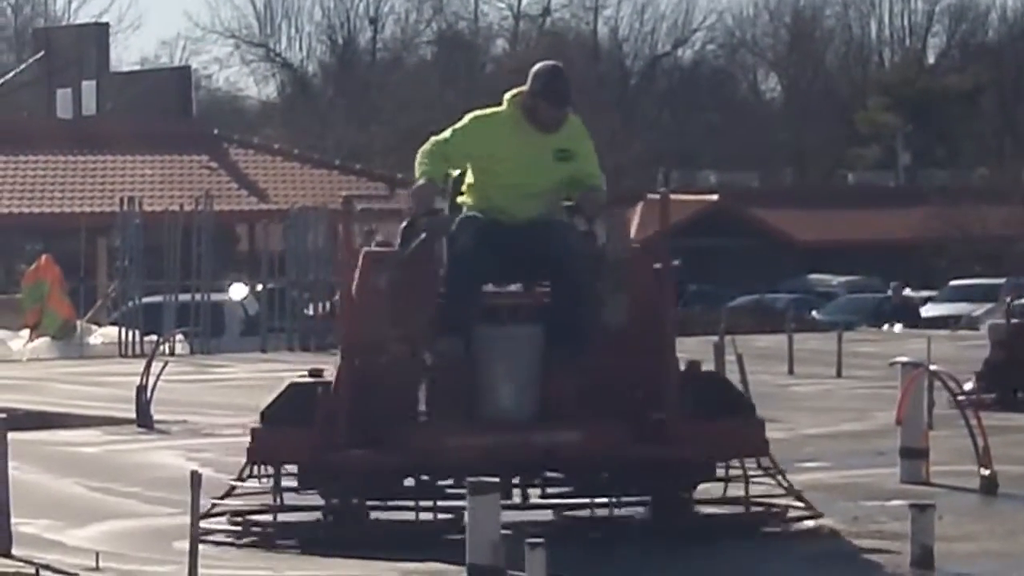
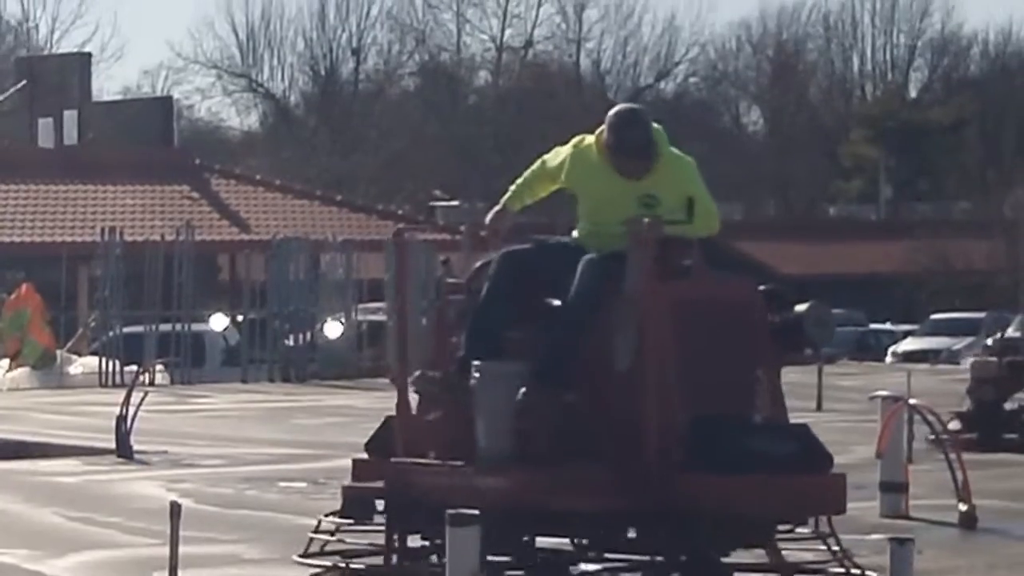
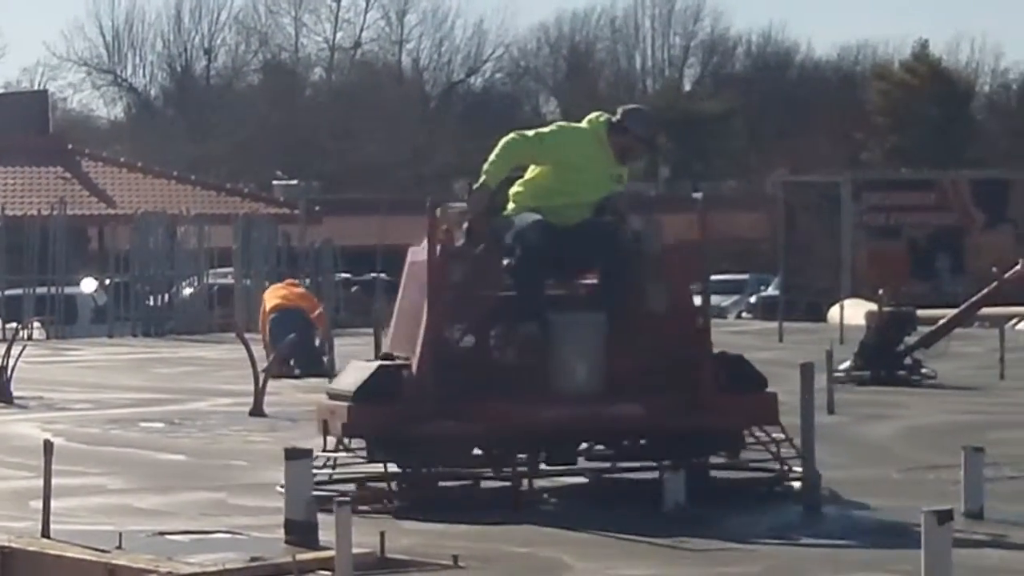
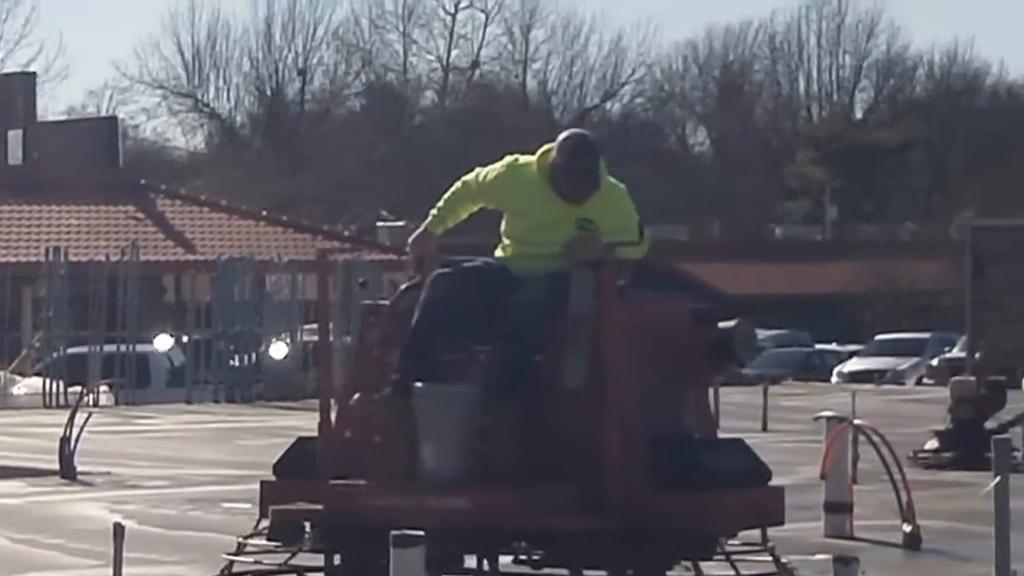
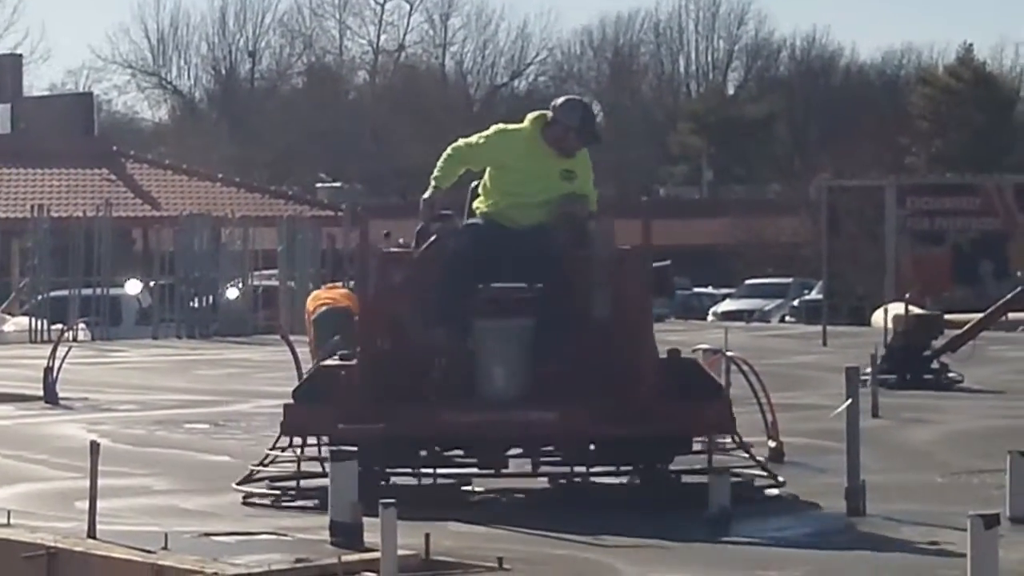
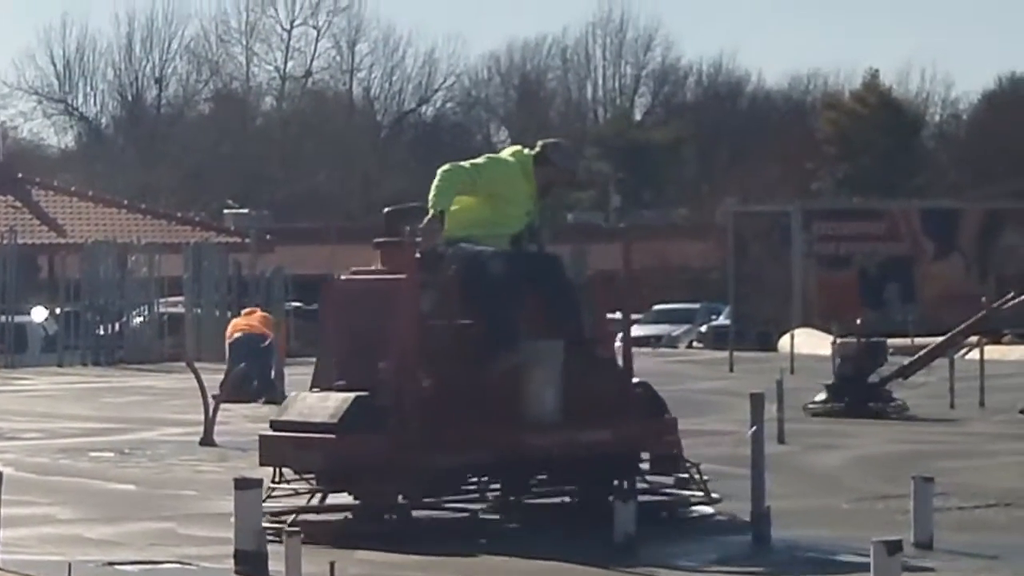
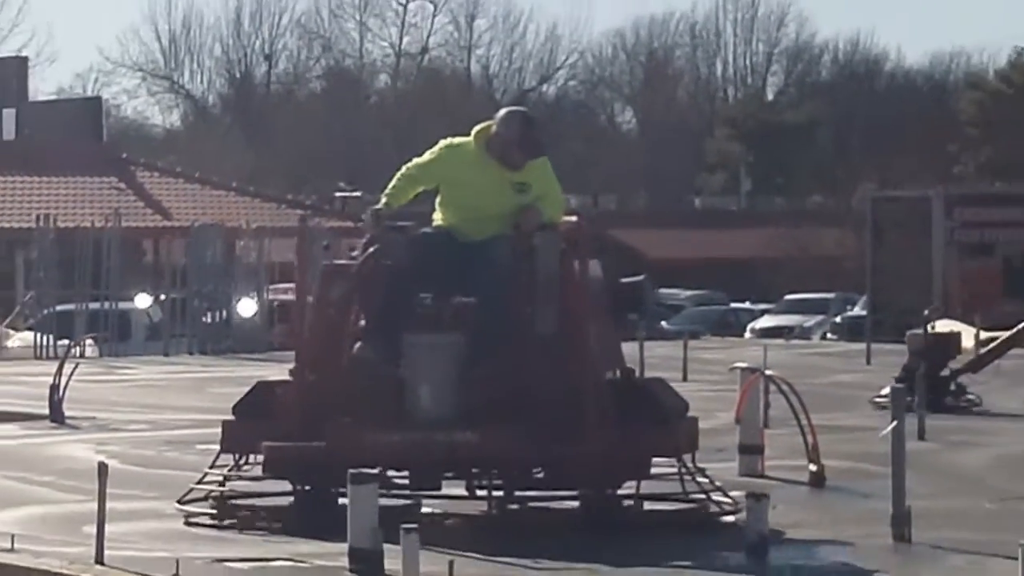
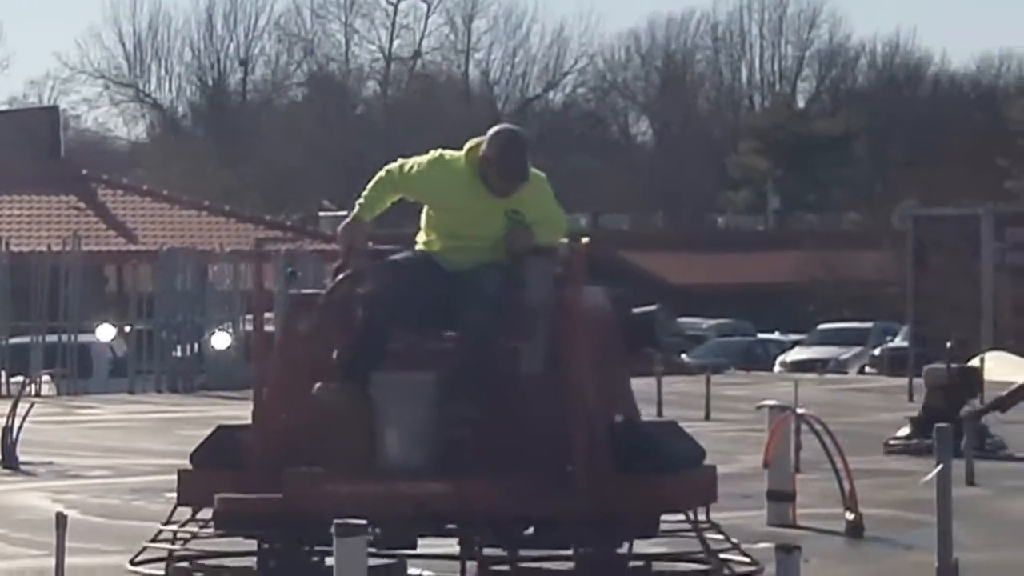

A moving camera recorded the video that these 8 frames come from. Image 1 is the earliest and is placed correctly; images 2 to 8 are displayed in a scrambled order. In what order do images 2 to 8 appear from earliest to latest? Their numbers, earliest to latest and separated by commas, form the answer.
2, 4, 8, 7, 5, 3, 6
